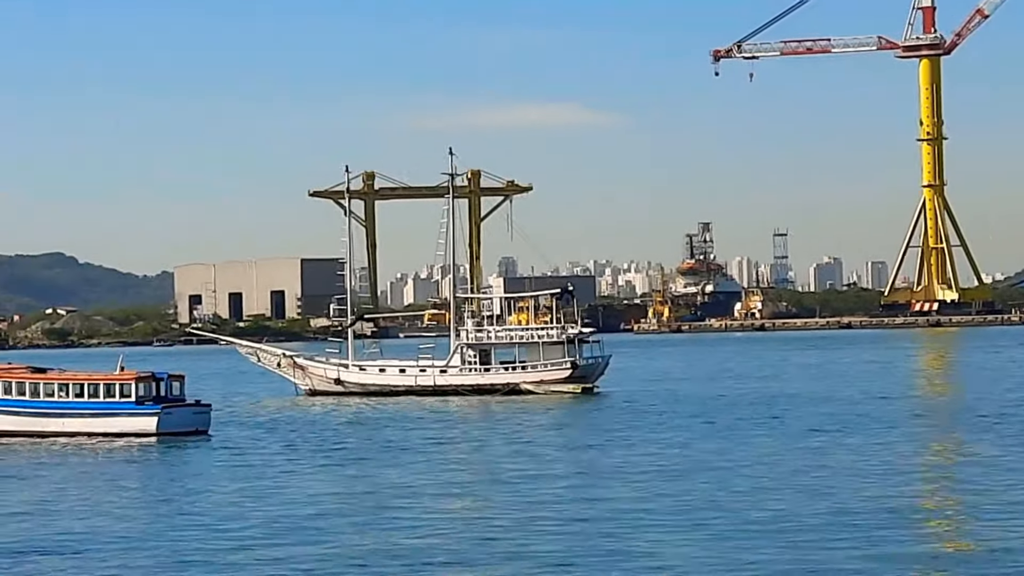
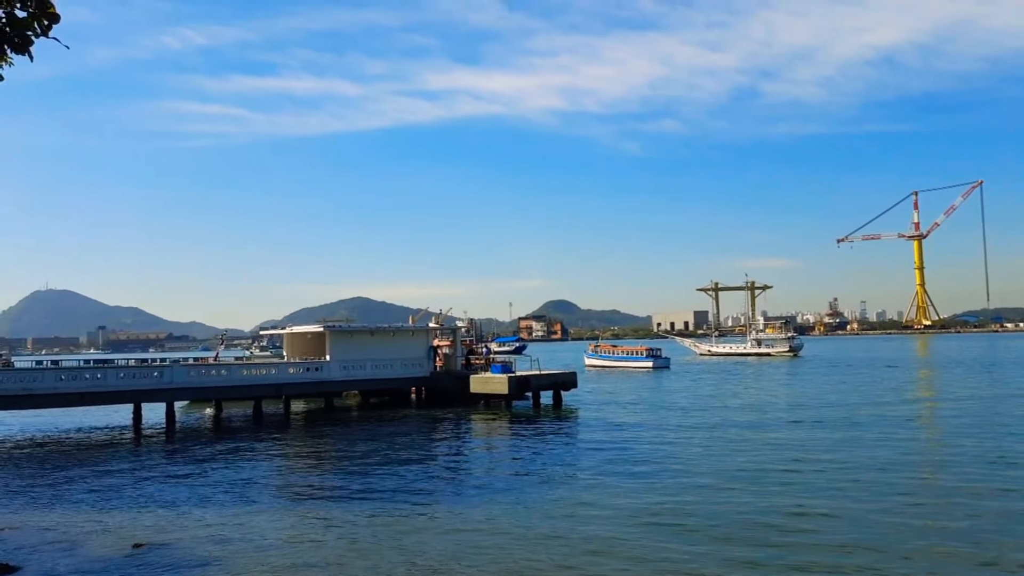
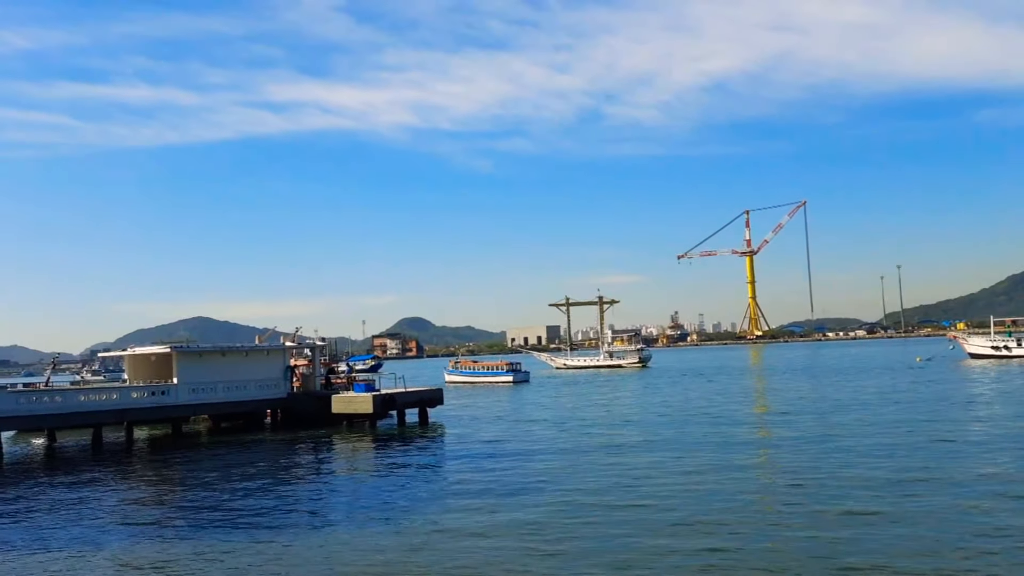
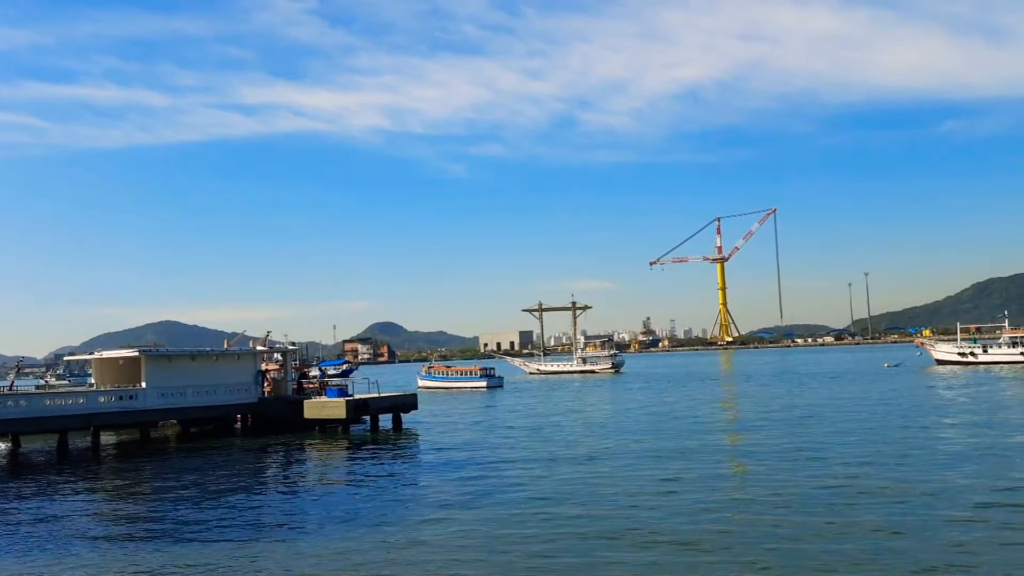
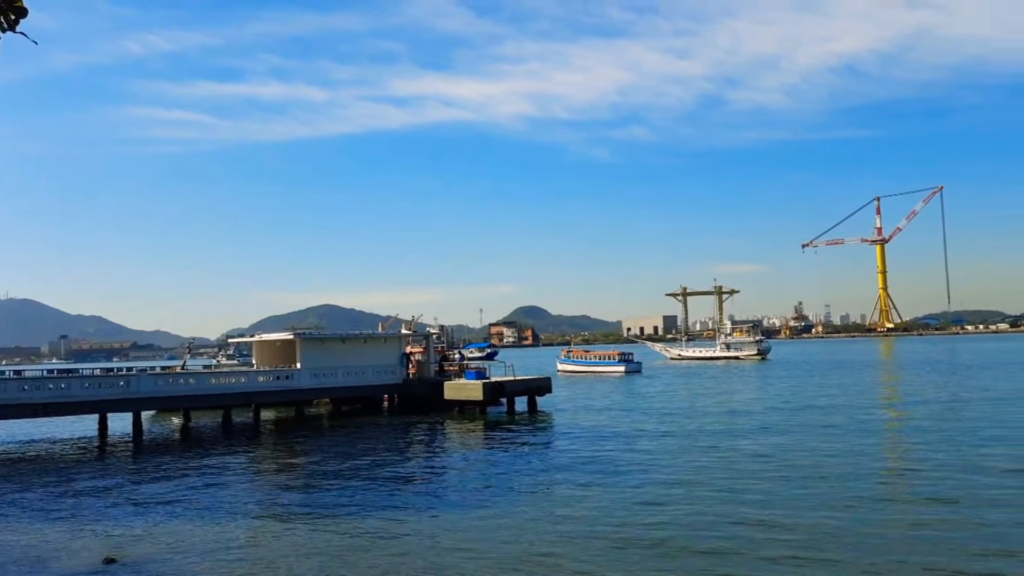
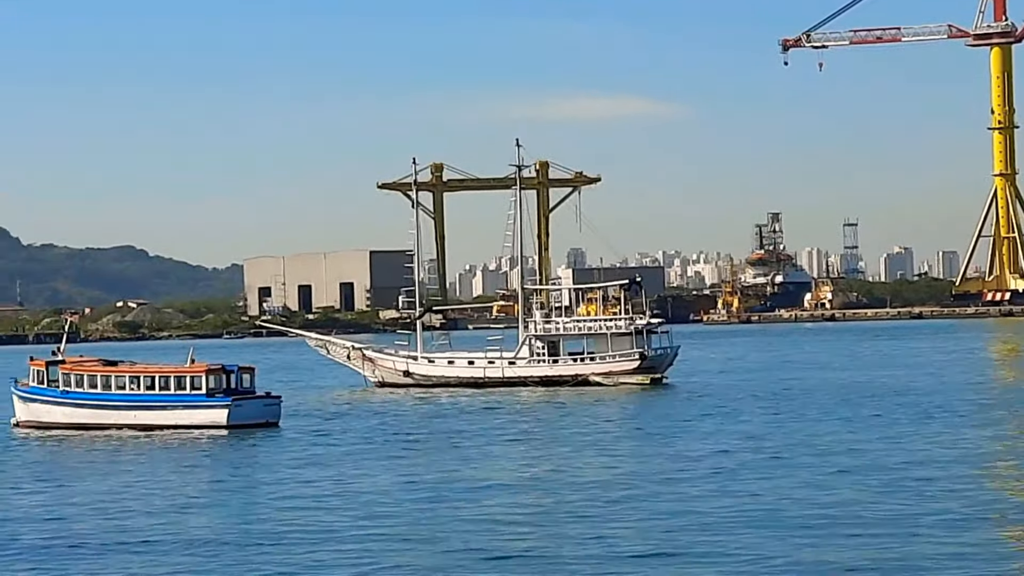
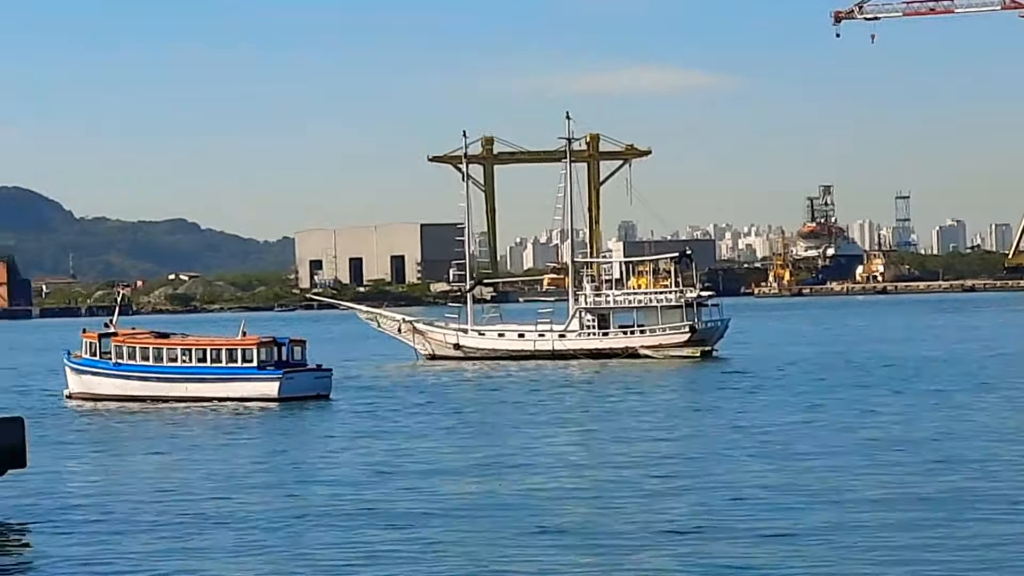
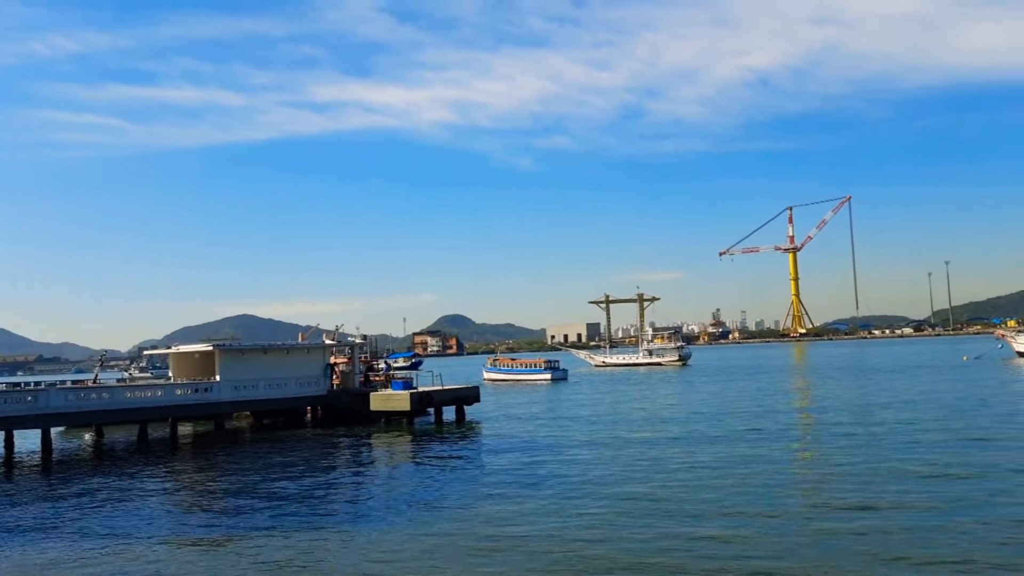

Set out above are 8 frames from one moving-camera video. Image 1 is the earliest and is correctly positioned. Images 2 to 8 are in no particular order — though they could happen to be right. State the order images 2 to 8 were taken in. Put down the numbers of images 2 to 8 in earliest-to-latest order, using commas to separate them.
6, 7, 2, 5, 8, 3, 4
